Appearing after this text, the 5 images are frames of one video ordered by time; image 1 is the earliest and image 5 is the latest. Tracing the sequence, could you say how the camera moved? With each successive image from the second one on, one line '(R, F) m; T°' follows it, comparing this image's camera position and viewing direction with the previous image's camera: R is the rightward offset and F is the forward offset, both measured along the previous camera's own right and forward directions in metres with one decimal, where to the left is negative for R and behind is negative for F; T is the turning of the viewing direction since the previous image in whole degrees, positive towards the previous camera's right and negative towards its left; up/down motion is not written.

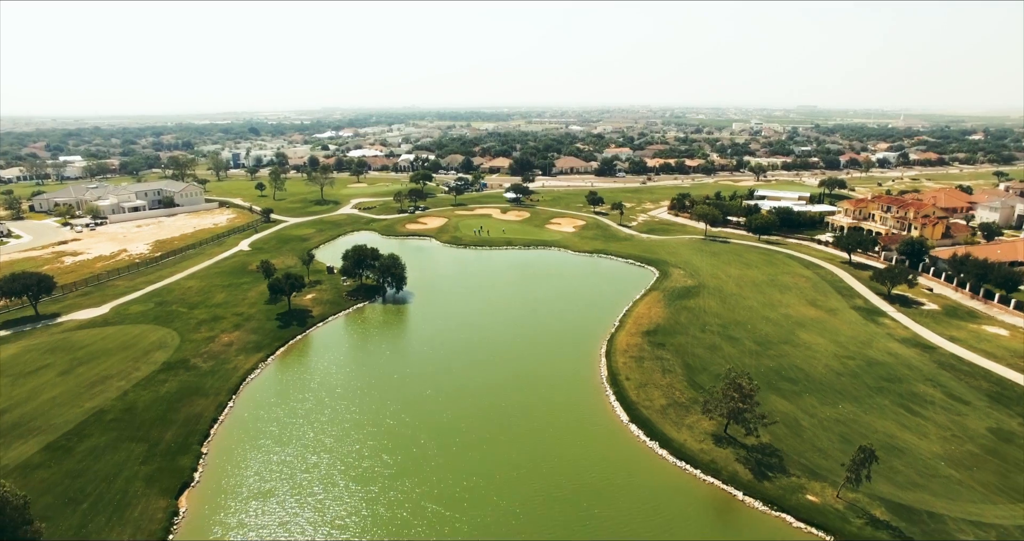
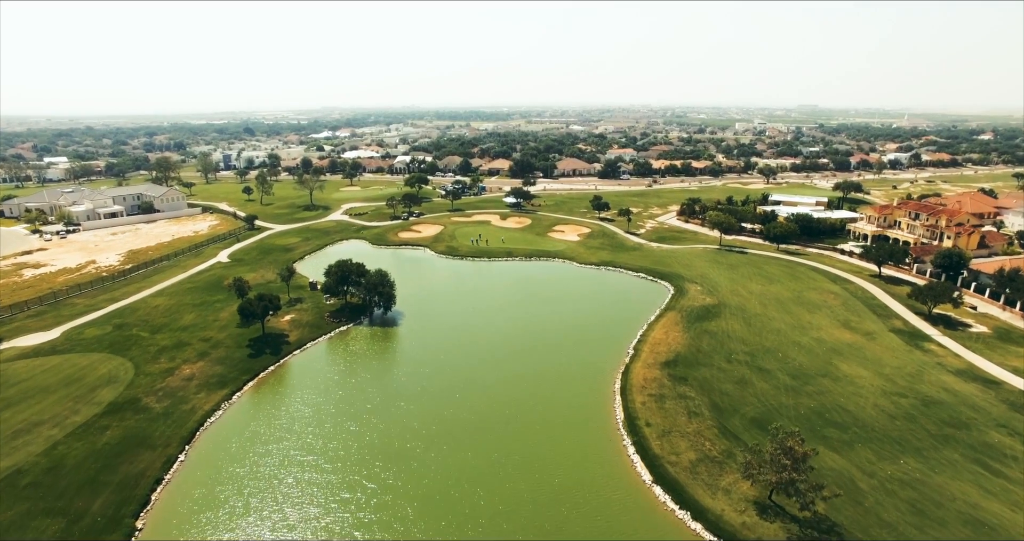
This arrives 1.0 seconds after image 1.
(-0.1, +6.2) m; 0°
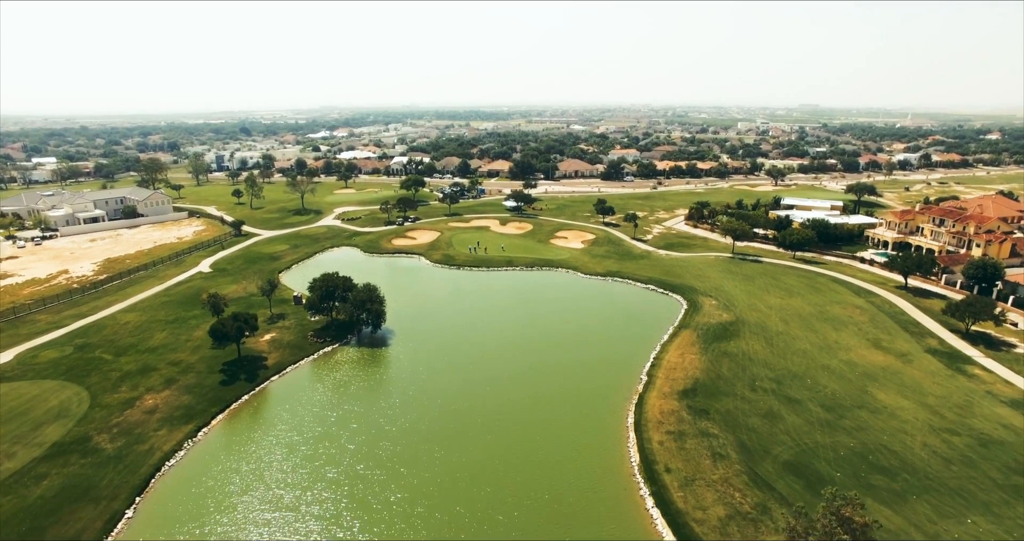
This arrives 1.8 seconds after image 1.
(0.0, +4.7) m; 0°
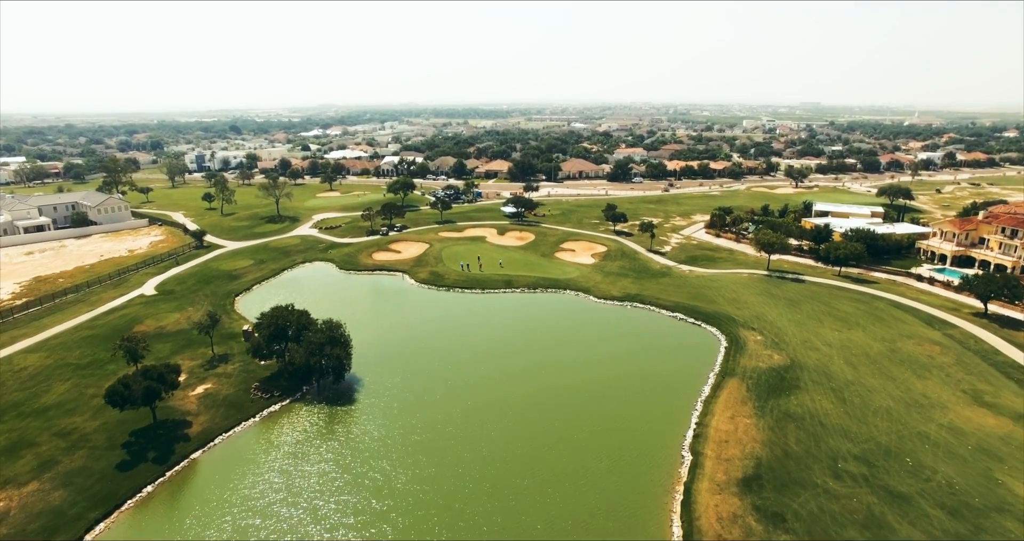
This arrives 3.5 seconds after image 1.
(0.0, +11.1) m; 0°
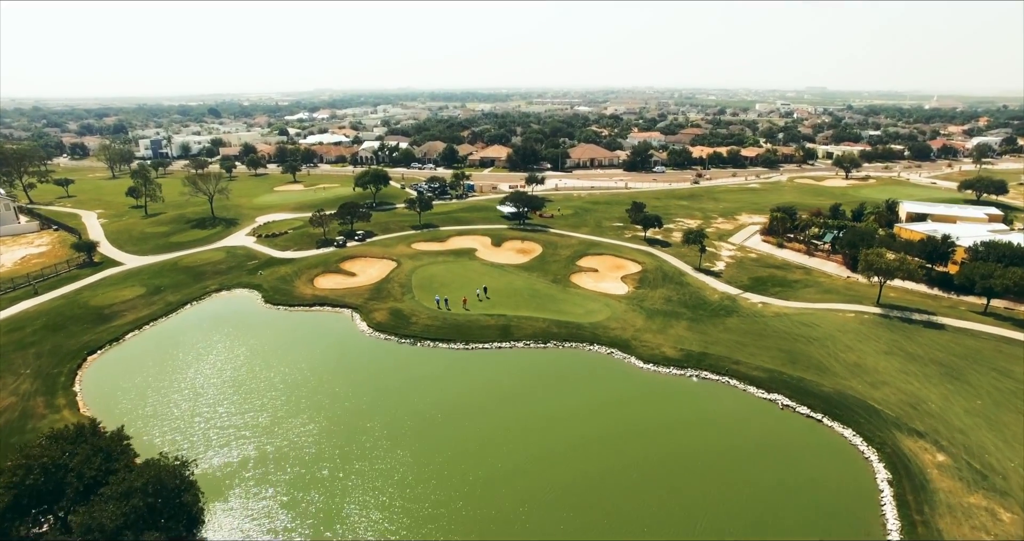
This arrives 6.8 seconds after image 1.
(+0.1, +21.2) m; 0°
